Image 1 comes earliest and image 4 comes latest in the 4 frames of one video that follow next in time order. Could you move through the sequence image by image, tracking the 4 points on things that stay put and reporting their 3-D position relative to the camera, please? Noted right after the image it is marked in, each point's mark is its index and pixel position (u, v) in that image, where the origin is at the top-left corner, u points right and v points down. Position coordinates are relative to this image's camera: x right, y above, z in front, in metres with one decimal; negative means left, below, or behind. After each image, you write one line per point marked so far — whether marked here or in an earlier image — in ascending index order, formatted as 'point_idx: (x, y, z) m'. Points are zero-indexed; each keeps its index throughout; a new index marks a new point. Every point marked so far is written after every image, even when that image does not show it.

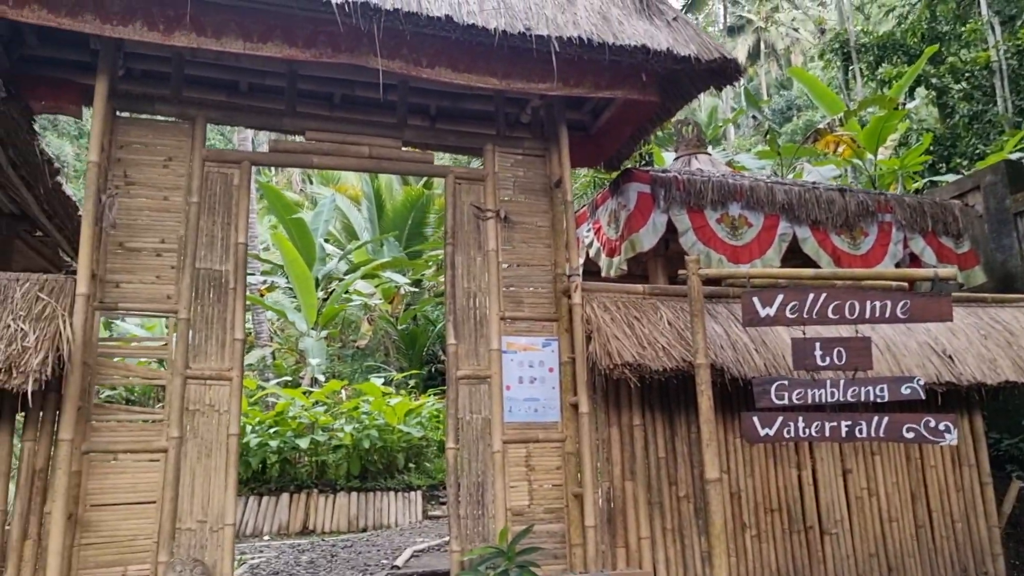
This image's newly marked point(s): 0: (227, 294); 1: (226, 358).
0: (-1.2, 0.0, +3.6) m
1: (-1.2, -0.3, +3.6) m
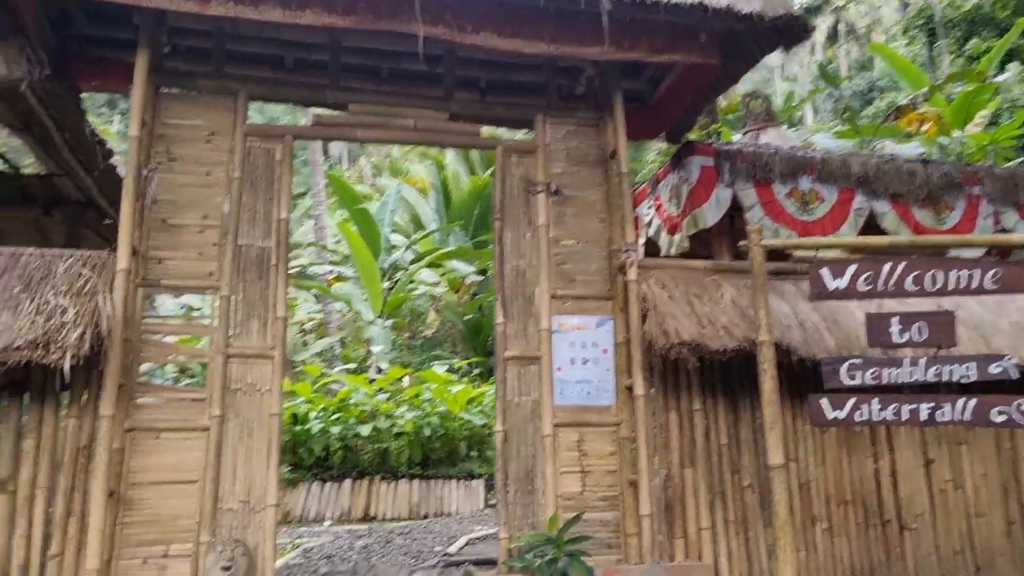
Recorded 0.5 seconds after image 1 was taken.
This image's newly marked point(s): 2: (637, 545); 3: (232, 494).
0: (-1.0, +0.1, +3.6) m
1: (-1.0, -0.2, +3.5) m
2: (+0.5, -1.1, +3.6) m
3: (-1.1, -0.8, +3.3) m
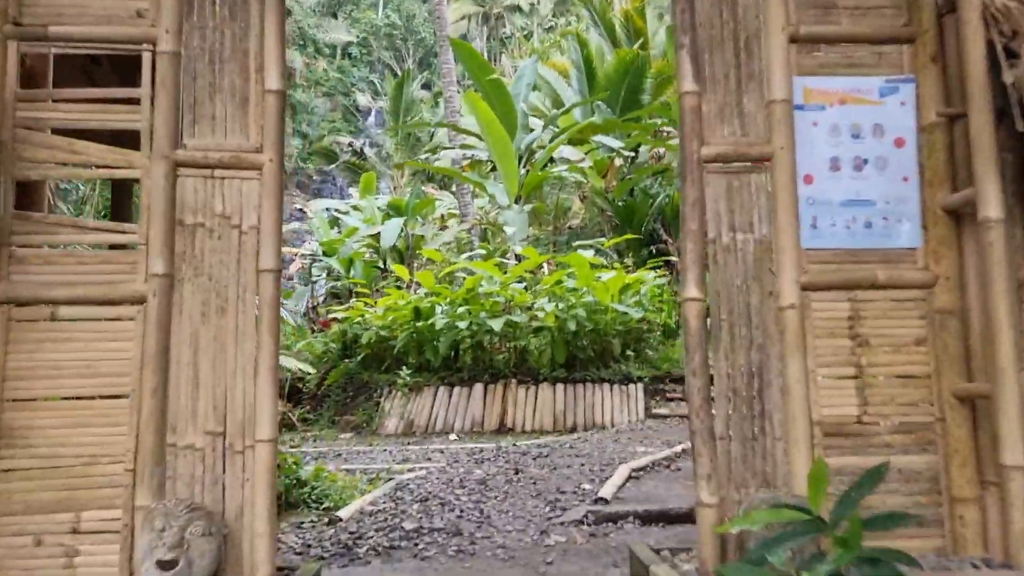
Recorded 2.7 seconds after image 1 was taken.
0: (-0.6, +0.6, +1.9) m
1: (-0.6, +0.4, +1.9) m
2: (+1.0, -0.5, +1.8) m
3: (-0.7, -0.3, +1.8) m
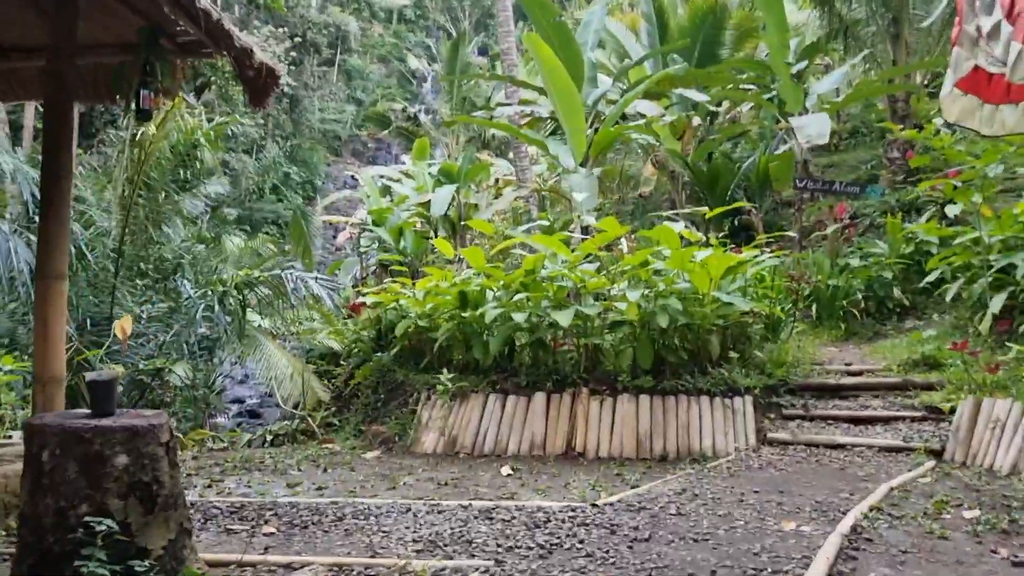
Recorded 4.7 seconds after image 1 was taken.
0: (-0.5, +0.6, +0.3) m
1: (-0.4, +0.3, +0.3) m
2: (+1.1, -0.6, +0.1) m
3: (-0.6, -0.3, +0.2) m
